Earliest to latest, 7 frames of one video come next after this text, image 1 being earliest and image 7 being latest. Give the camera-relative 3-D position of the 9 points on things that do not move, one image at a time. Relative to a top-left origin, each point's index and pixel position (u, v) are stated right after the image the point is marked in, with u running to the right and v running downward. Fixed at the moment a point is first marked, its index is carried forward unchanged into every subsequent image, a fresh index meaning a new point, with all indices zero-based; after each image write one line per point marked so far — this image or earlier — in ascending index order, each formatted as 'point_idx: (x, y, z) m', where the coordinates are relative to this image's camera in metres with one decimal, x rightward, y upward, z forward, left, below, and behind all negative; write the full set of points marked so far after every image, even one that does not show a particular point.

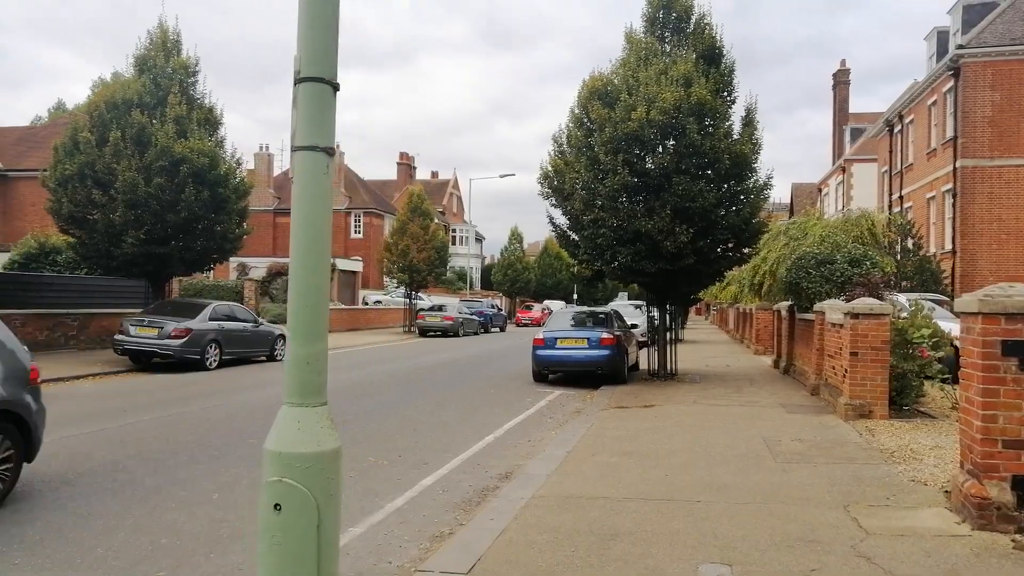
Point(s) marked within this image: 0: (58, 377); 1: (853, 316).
0: (-8.3, -1.6, +14.5) m
1: (+4.3, -0.4, +10.0) m
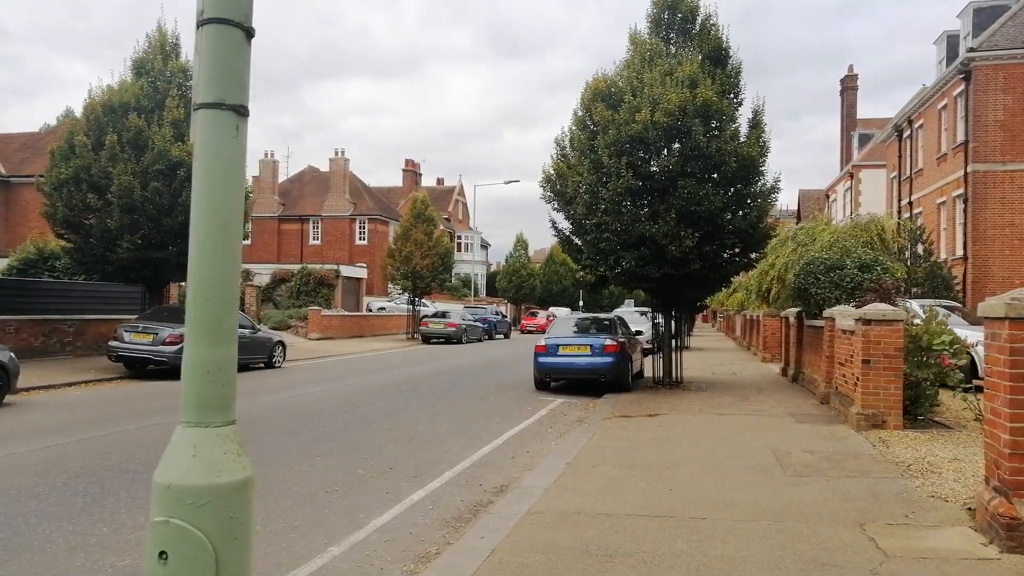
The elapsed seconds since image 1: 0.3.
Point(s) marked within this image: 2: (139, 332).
0: (-8.3, -1.7, +14.2) m
1: (+4.3, -0.4, +9.6) m
2: (-7.2, -0.9, +15.3) m
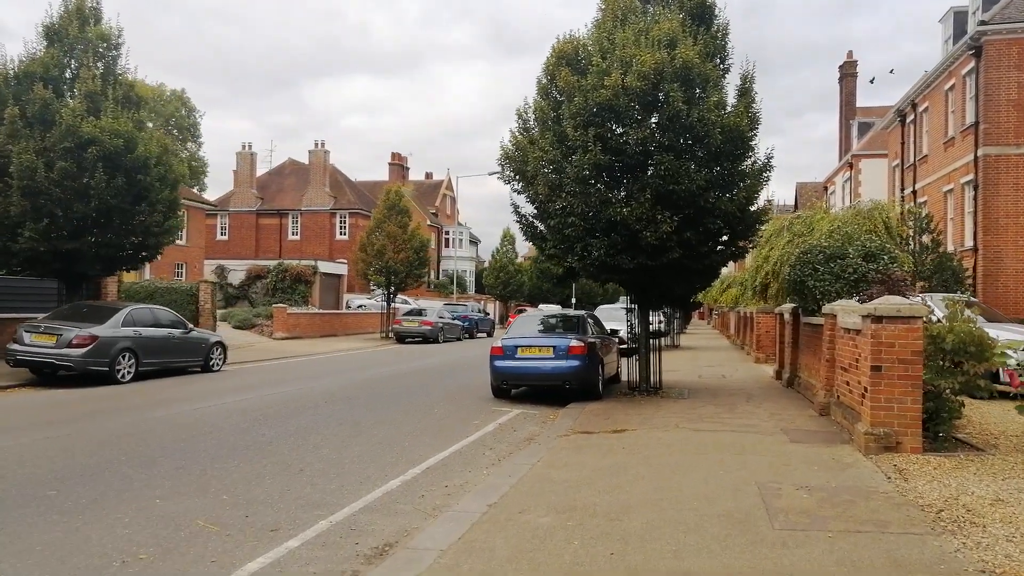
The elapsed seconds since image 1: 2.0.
0: (-9.0, -1.6, +12.3) m
1: (+3.6, -0.3, +7.8) m
2: (-8.0, -0.8, +13.4) m
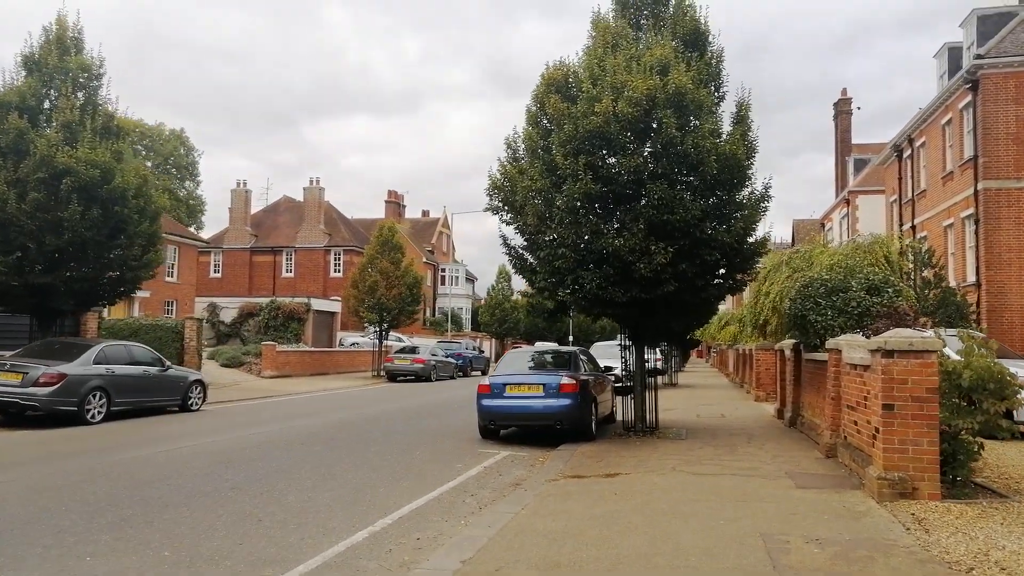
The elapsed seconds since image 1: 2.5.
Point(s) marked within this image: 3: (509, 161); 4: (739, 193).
0: (-9.2, -2.2, +11.7) m
1: (+3.4, -0.6, +7.2) m
2: (-8.2, -1.3, +12.8) m
3: (0.0, +2.1, +12.9) m
4: (+3.4, +1.4, +11.9) m
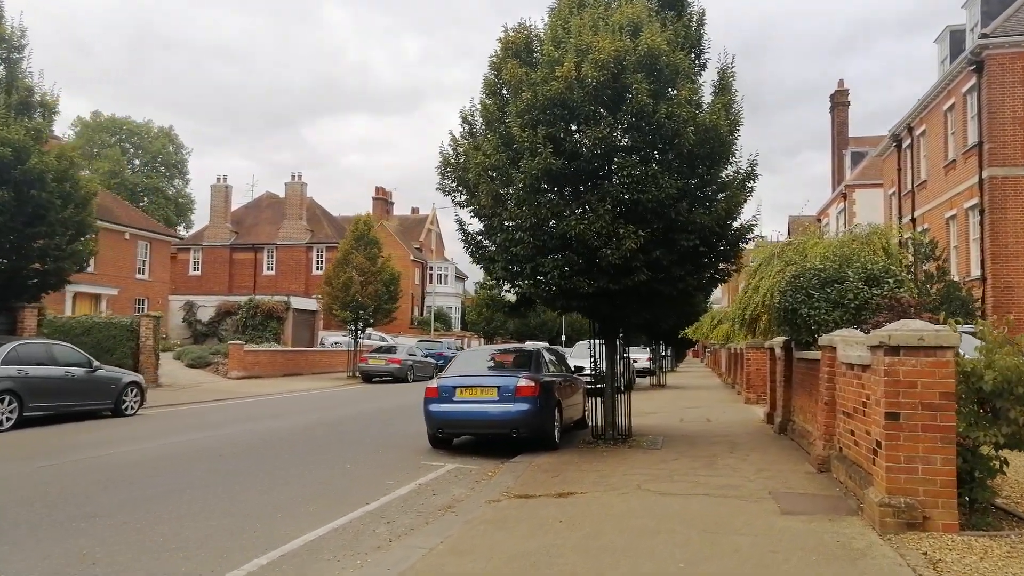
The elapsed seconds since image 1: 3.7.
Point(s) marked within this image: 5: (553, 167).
0: (-9.8, -2.0, +10.3) m
1: (+2.8, -0.5, +5.8) m
2: (-8.8, -1.2, +11.4) m
3: (-0.7, +2.2, +11.5) m
4: (+2.8, +1.6, +10.5) m
5: (+0.5, +1.5, +9.9) m
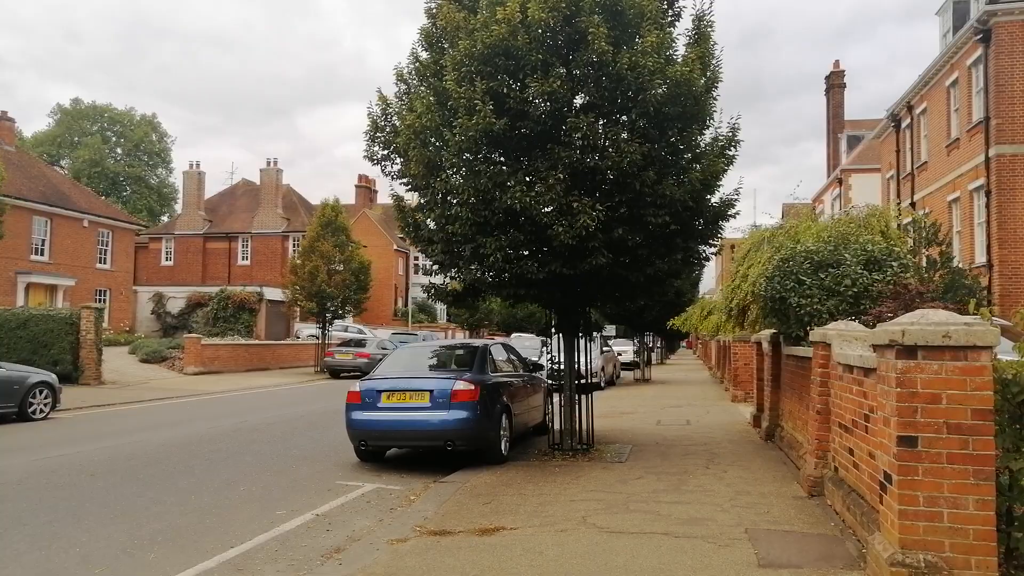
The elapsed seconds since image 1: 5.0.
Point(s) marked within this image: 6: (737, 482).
0: (-10.5, -1.9, +8.6) m
1: (+2.1, -0.4, +4.3) m
2: (-9.5, -1.1, +9.8) m
3: (-1.4, +2.4, +9.9) m
4: (+2.1, +1.7, +8.9) m
5: (-0.2, +1.7, +8.3) m
6: (+2.2, -1.8, +7.6) m
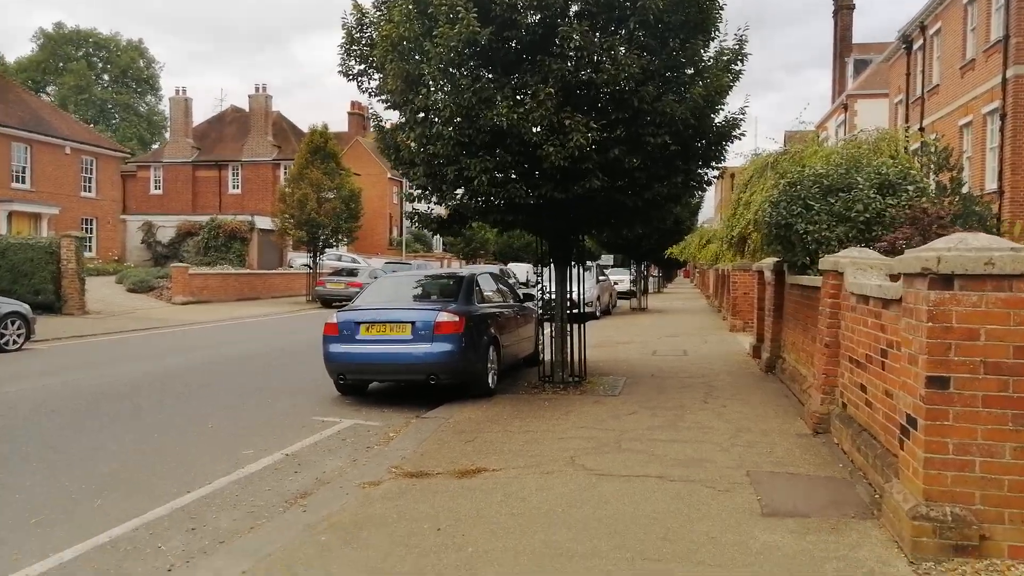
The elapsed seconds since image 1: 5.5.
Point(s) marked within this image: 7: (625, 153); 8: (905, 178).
0: (-10.7, -1.1, +8.2) m
1: (+2.0, 0.0, +3.7) m
2: (-9.6, -0.2, +9.2) m
3: (-1.5, +3.2, +9.1) m
4: (+1.9, +2.5, +8.2) m
5: (-0.3, +2.4, +7.6) m
6: (+2.0, -1.2, +7.1) m
7: (+1.2, +1.4, +8.0) m
8: (+4.6, +1.3, +9.3) m
